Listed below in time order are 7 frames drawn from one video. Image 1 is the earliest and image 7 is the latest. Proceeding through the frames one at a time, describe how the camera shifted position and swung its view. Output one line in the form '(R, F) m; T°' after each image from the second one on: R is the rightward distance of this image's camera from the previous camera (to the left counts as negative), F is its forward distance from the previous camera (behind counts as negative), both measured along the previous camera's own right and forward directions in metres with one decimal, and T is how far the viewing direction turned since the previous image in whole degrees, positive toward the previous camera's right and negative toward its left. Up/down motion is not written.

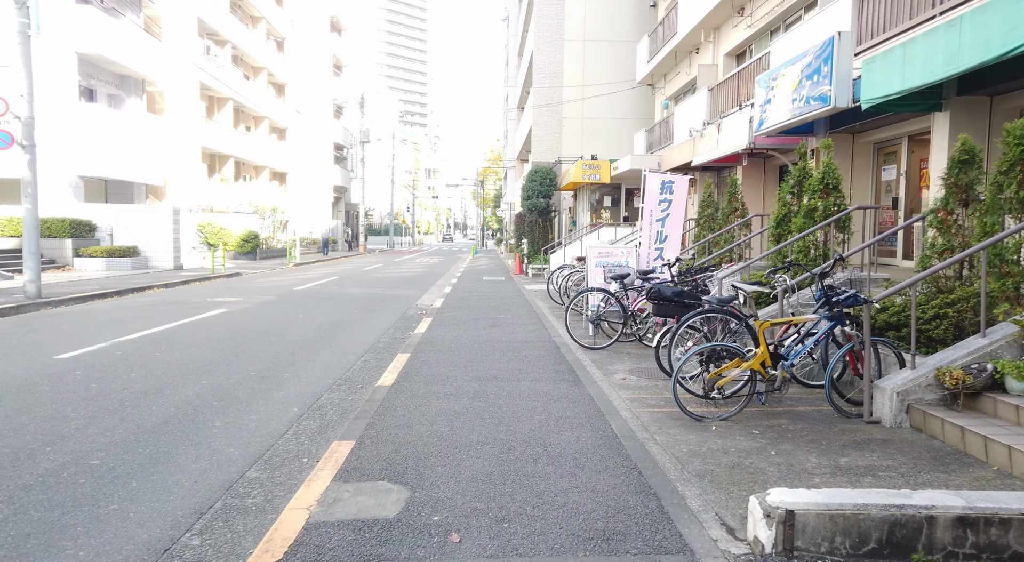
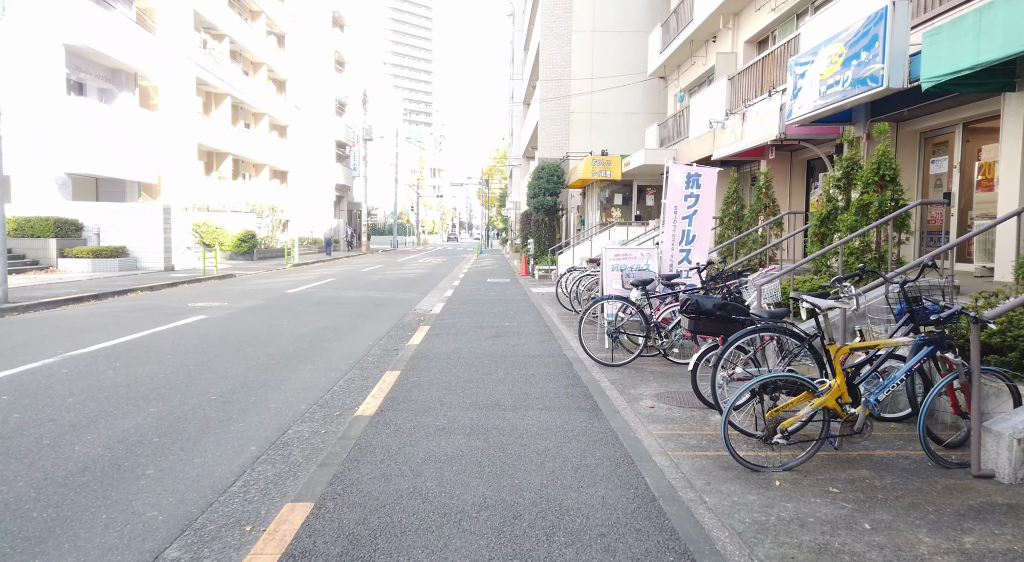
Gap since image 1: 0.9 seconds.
(0.0, +1.1) m; 0°
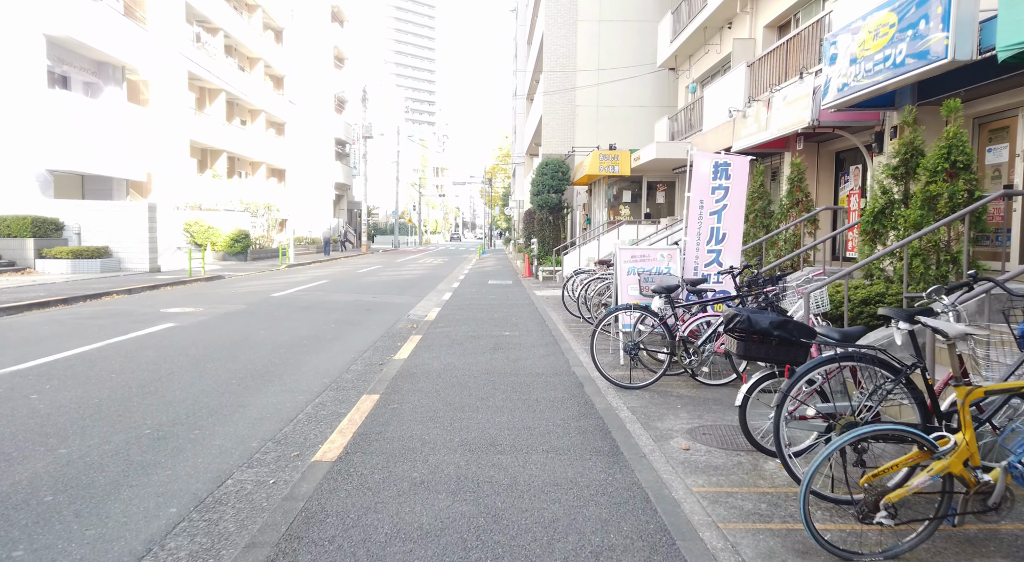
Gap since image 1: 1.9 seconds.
(0.0, +1.2) m; 0°
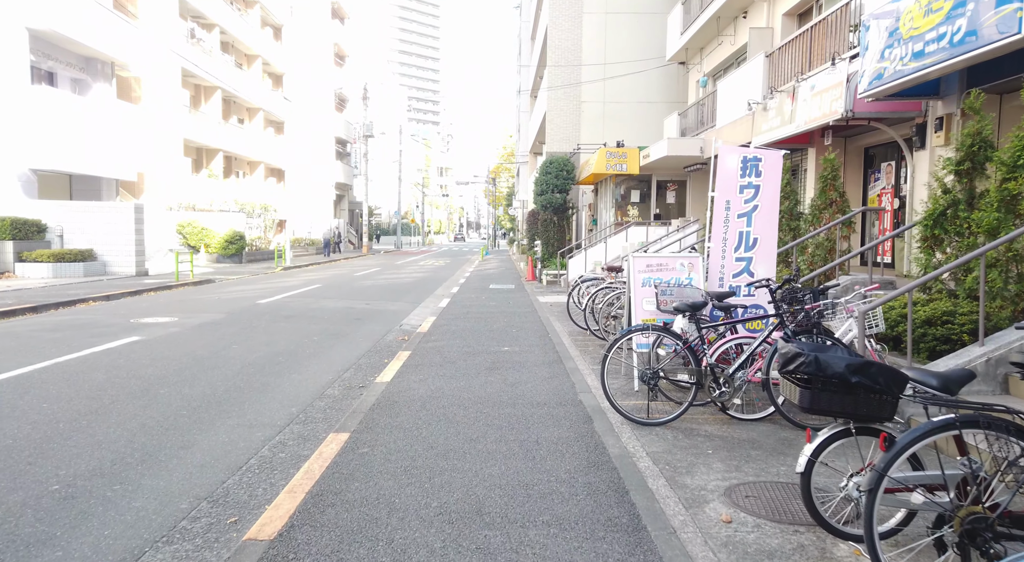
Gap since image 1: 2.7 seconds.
(+0.1, +1.0) m; 0°
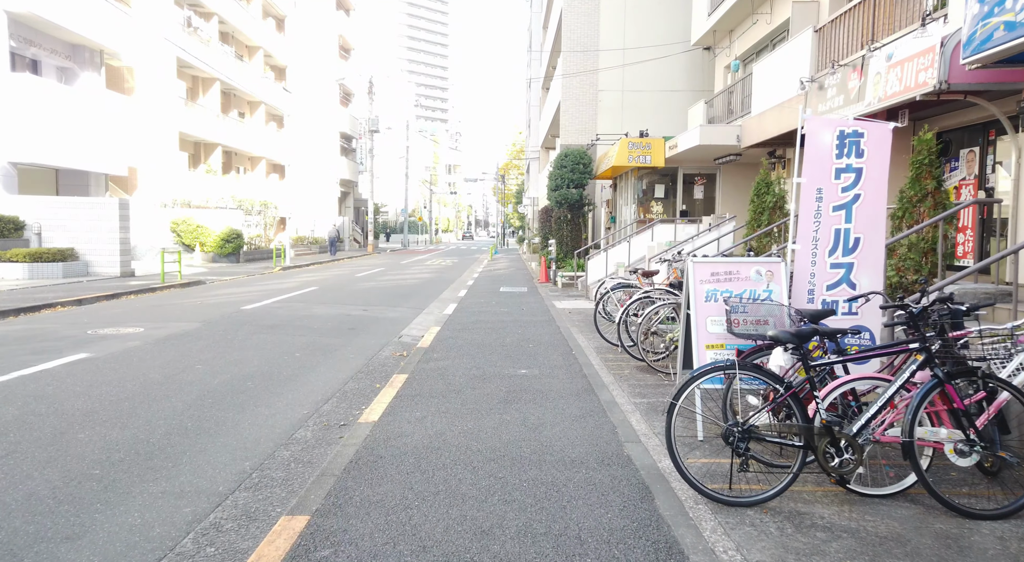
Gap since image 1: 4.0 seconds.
(-0.1, +1.6) m; -1°
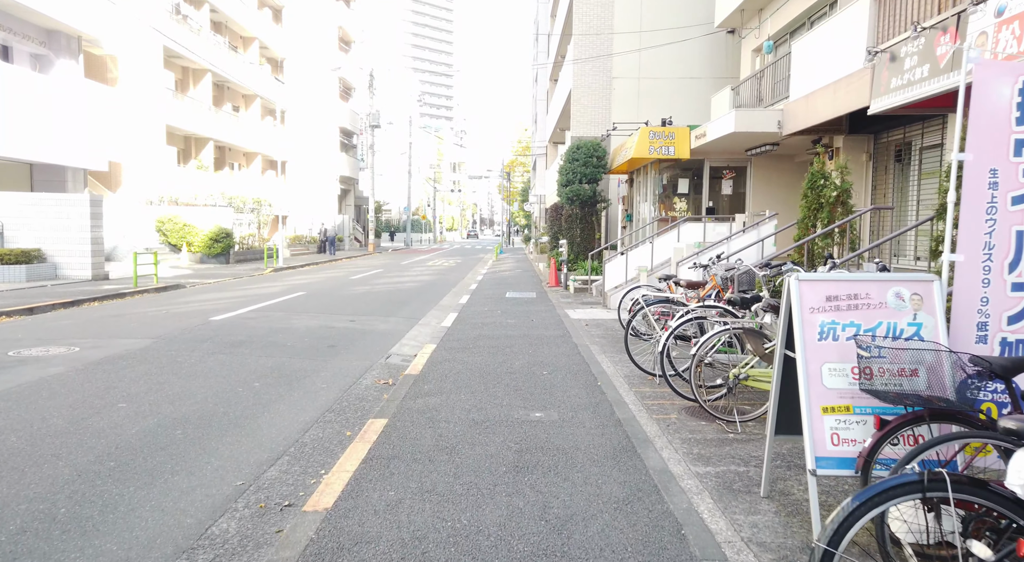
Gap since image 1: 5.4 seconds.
(-0.1, +1.7) m; 0°
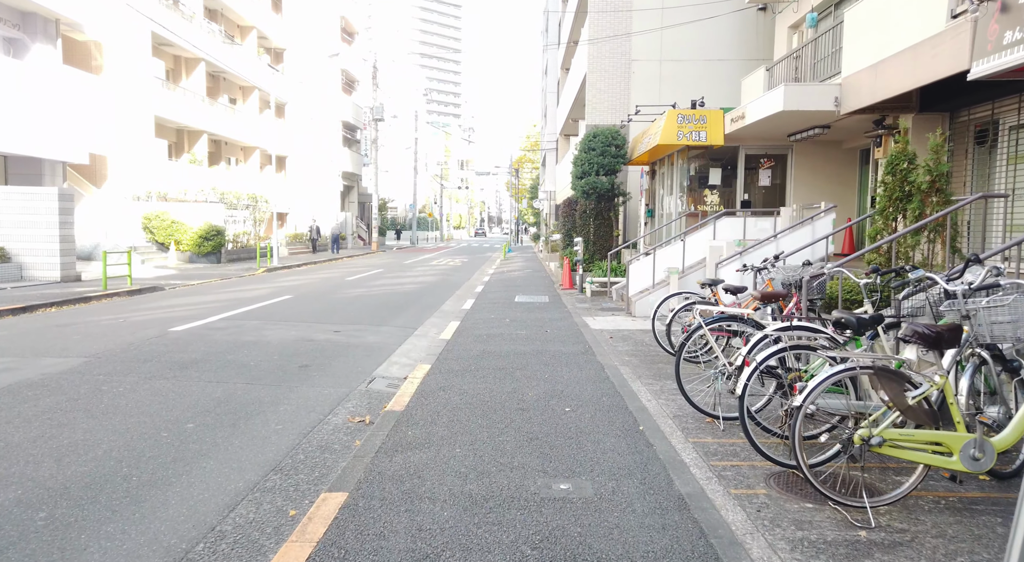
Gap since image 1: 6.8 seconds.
(0.0, +1.7) m; -1°
